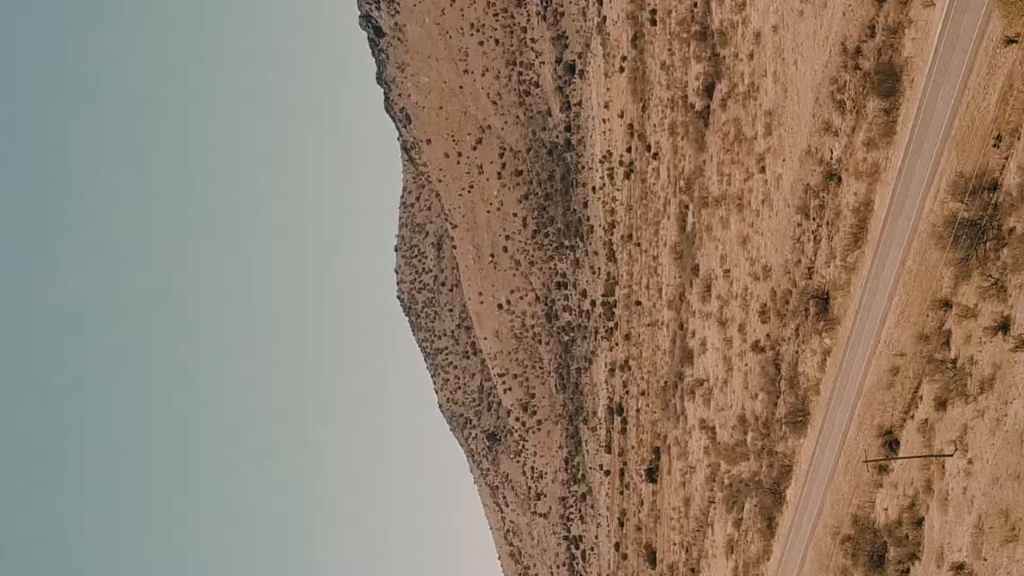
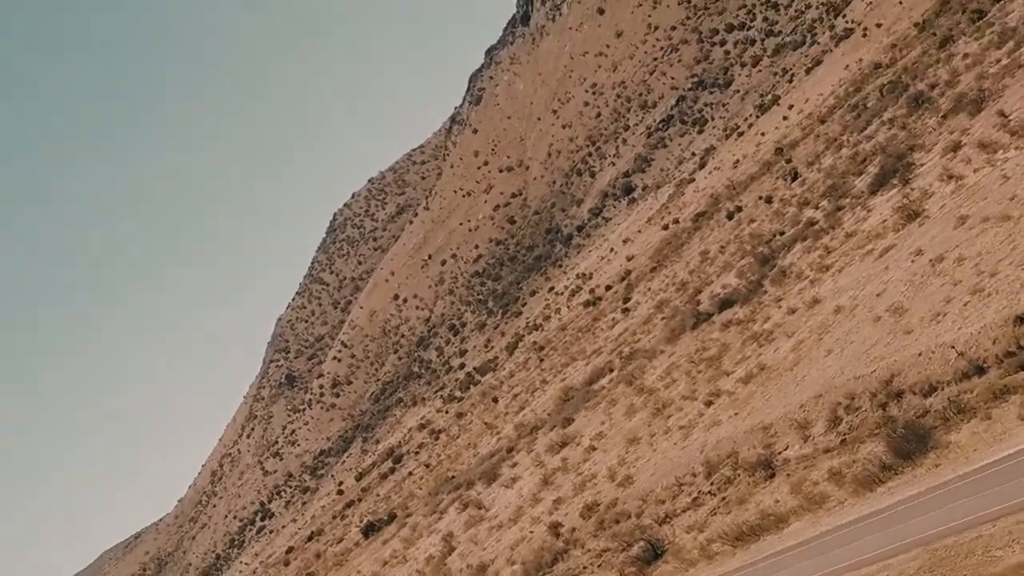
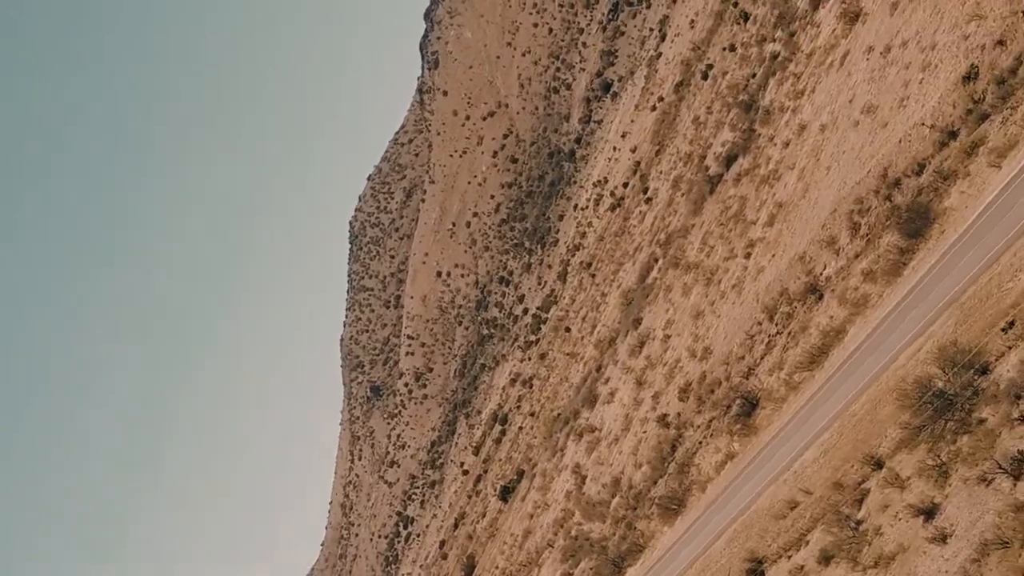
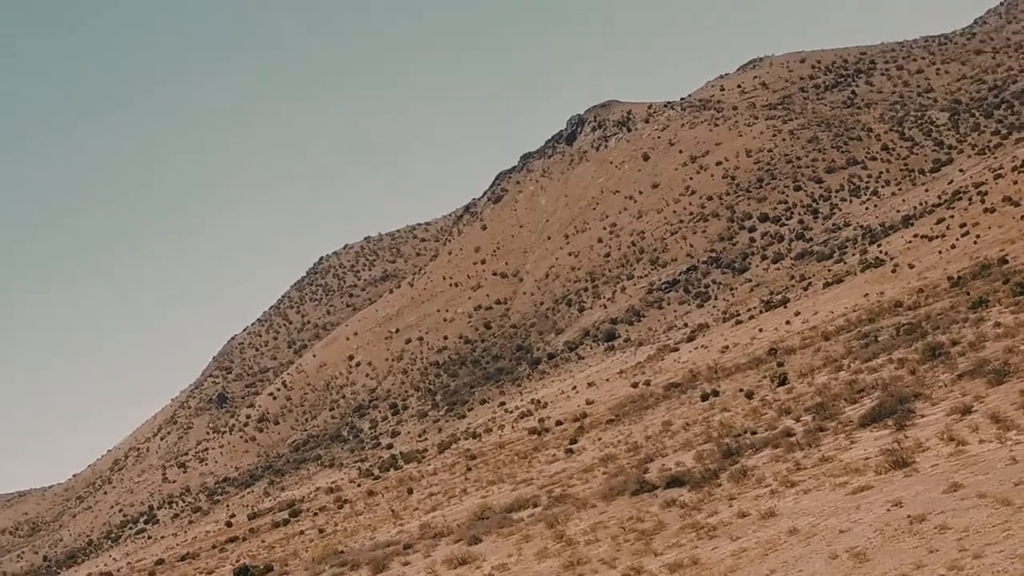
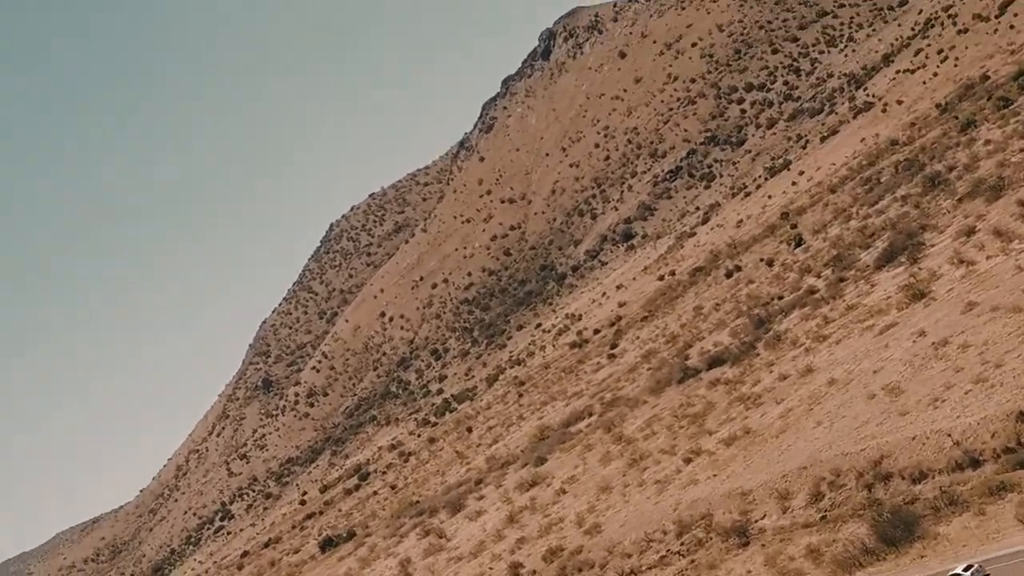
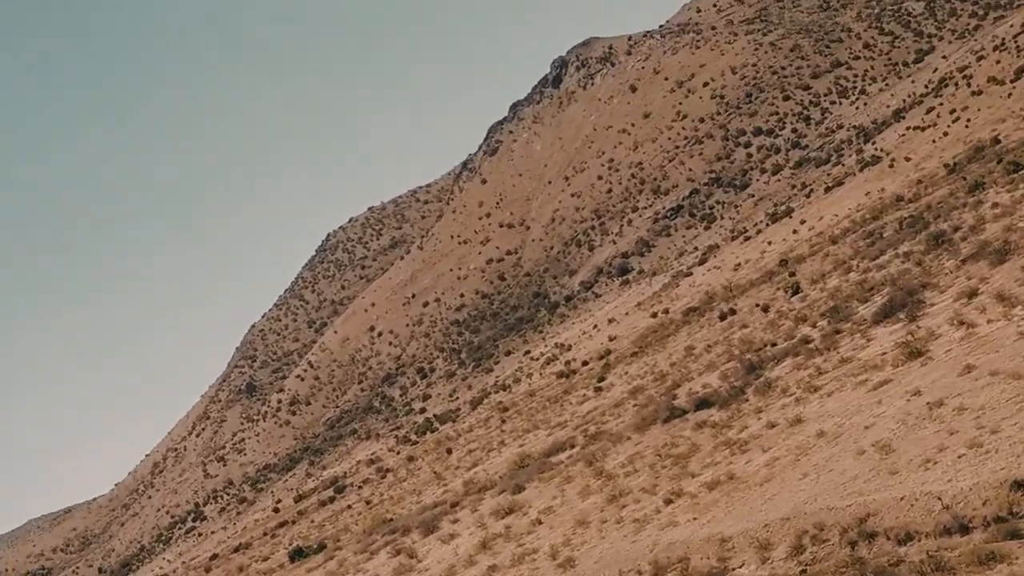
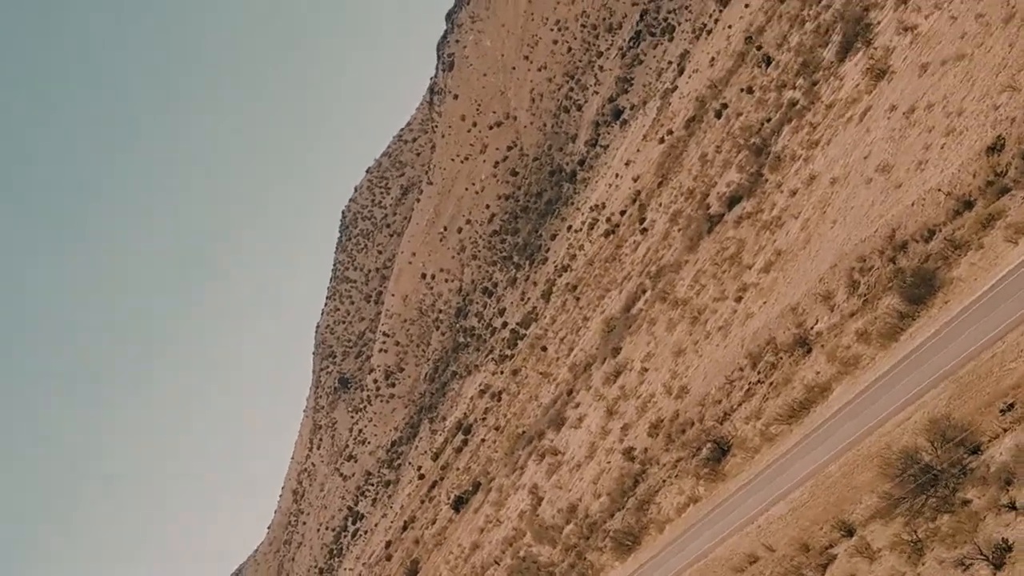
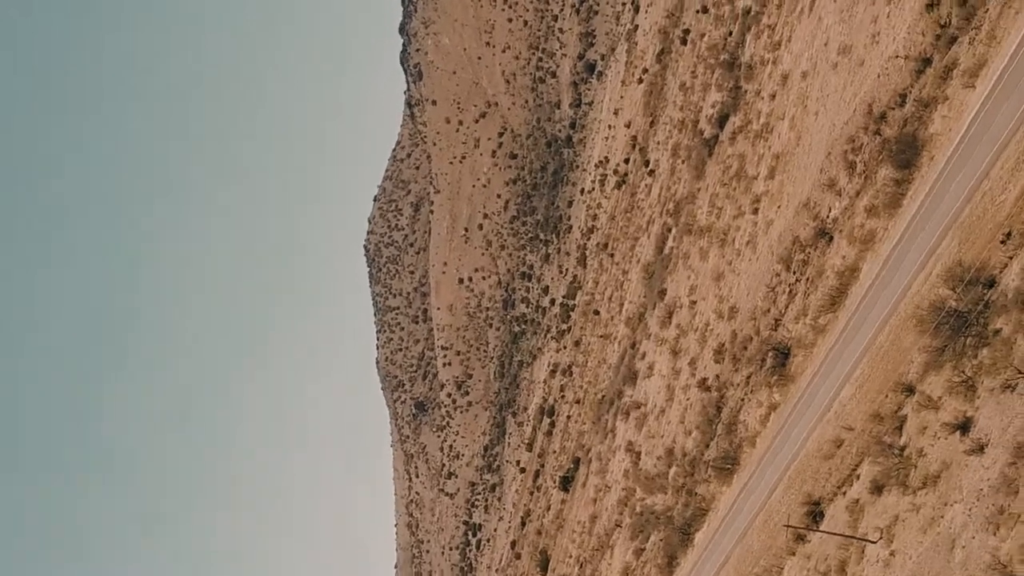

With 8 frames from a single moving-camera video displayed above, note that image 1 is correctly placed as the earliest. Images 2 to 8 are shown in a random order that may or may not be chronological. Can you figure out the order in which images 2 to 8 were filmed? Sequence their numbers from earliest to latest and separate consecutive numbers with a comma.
8, 3, 7, 2, 5, 6, 4
